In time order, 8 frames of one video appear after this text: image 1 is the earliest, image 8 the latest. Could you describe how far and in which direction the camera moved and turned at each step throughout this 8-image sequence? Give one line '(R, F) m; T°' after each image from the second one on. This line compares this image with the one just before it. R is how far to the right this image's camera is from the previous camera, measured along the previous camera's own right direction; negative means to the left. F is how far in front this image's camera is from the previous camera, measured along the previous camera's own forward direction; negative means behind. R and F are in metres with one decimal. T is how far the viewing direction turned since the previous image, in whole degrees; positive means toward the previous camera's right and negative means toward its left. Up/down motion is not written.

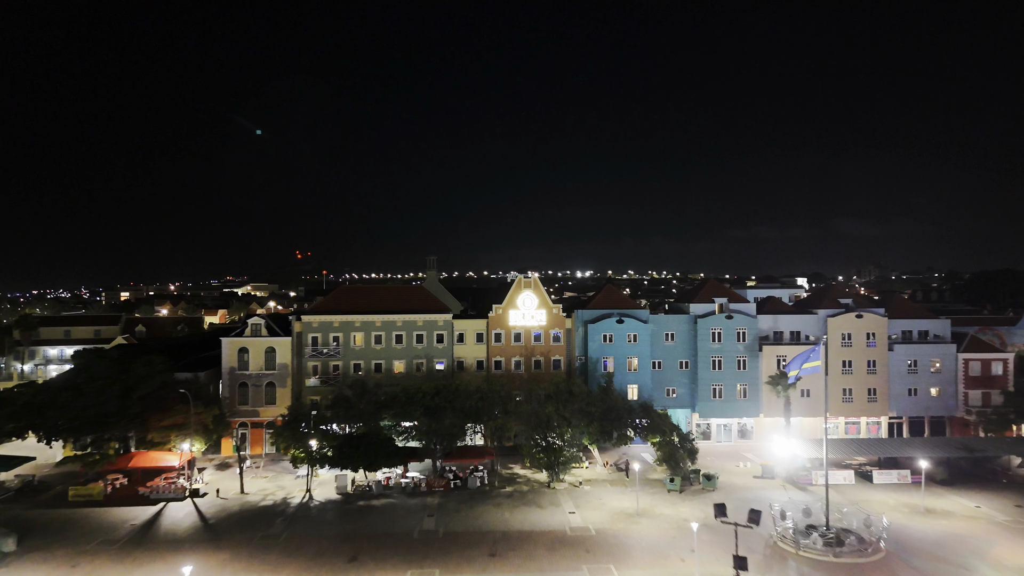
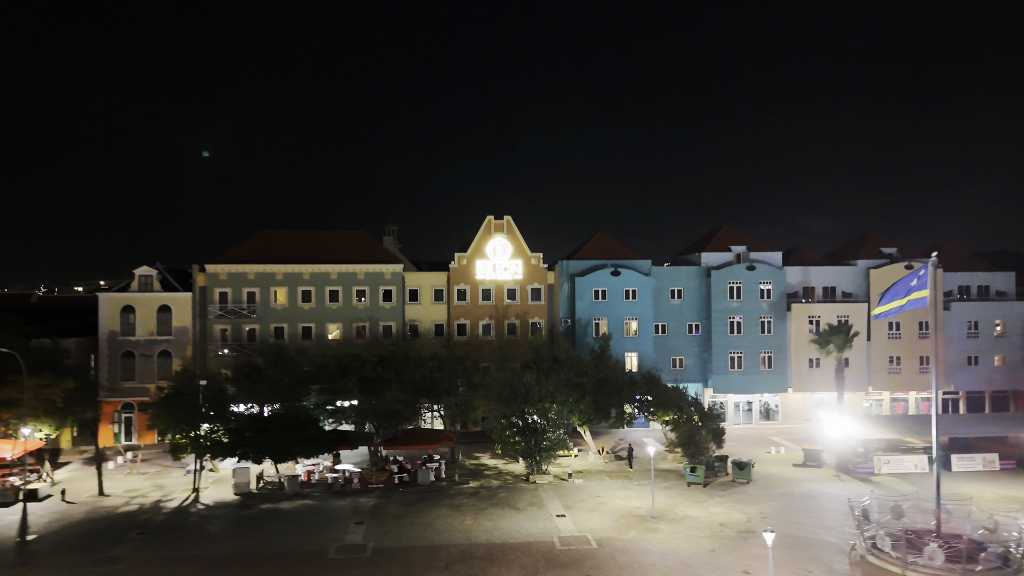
(+0.4, +12.6) m; +2°
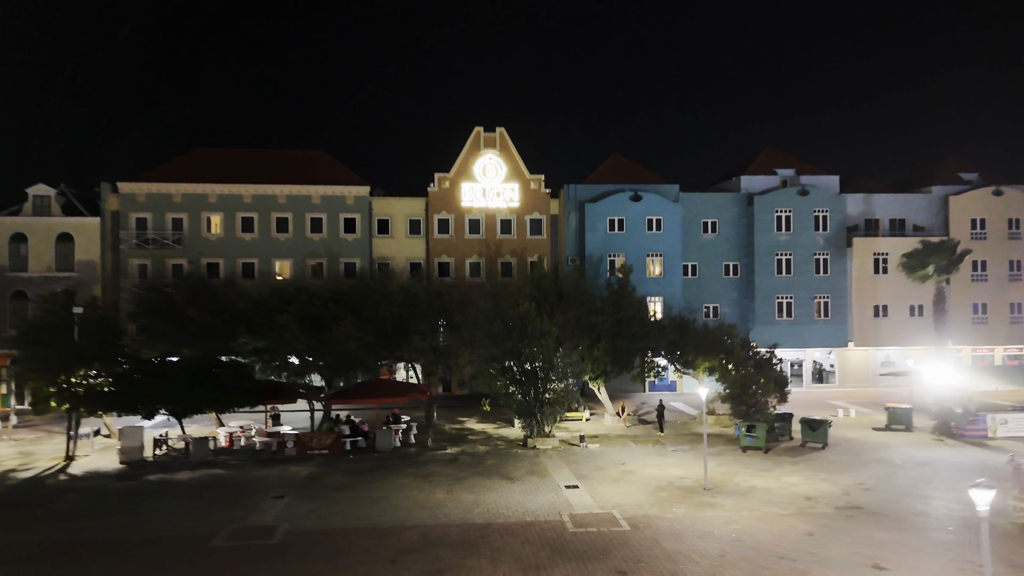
(+0.3, +9.4) m; 0°
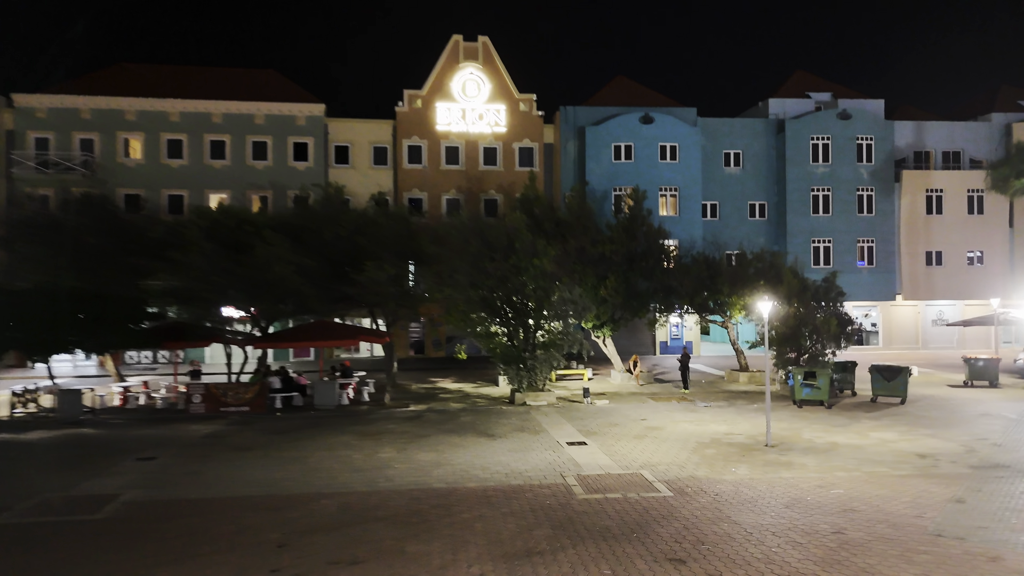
(+0.2, +6.4) m; +1°
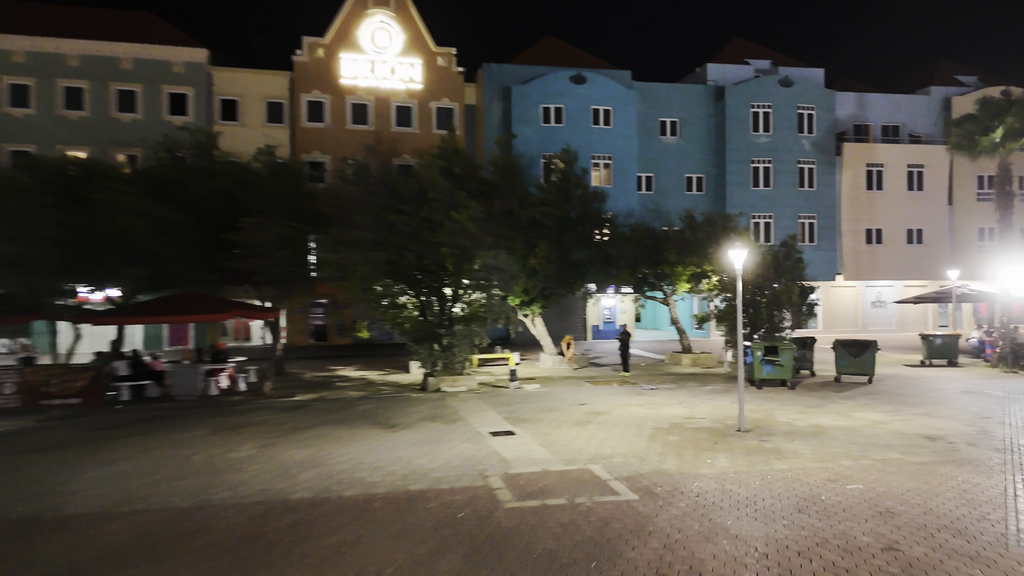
(+0.3, +3.5) m; +6°
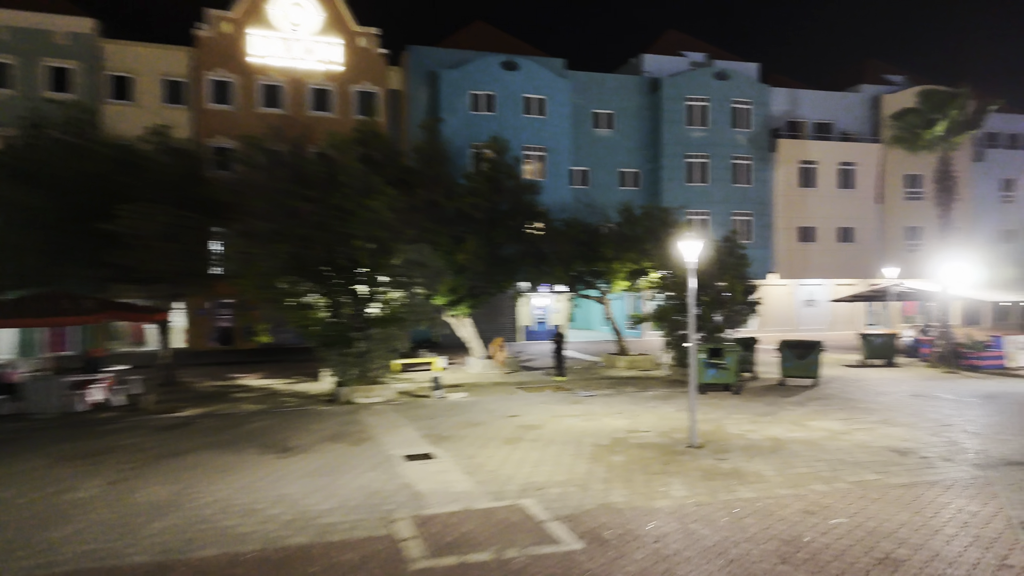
(+0.2, +1.7) m; +5°
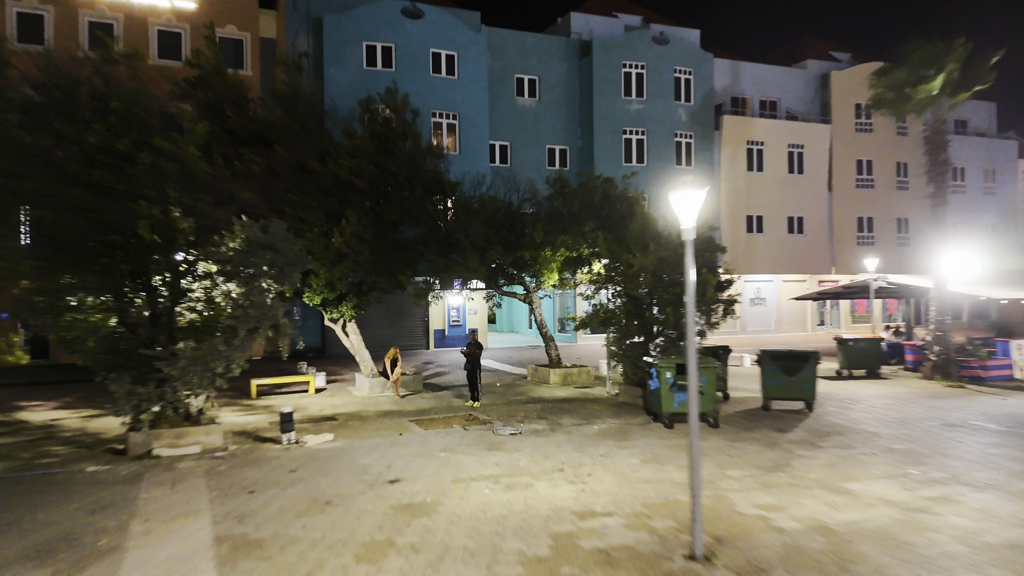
(+0.5, +4.7) m; +6°
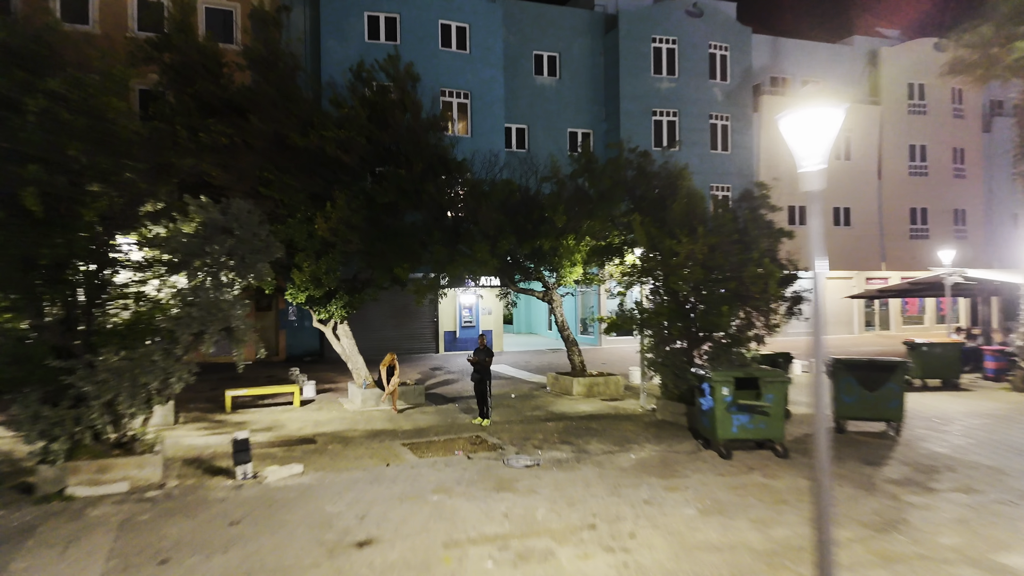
(+0.1, +2.3) m; -2°
